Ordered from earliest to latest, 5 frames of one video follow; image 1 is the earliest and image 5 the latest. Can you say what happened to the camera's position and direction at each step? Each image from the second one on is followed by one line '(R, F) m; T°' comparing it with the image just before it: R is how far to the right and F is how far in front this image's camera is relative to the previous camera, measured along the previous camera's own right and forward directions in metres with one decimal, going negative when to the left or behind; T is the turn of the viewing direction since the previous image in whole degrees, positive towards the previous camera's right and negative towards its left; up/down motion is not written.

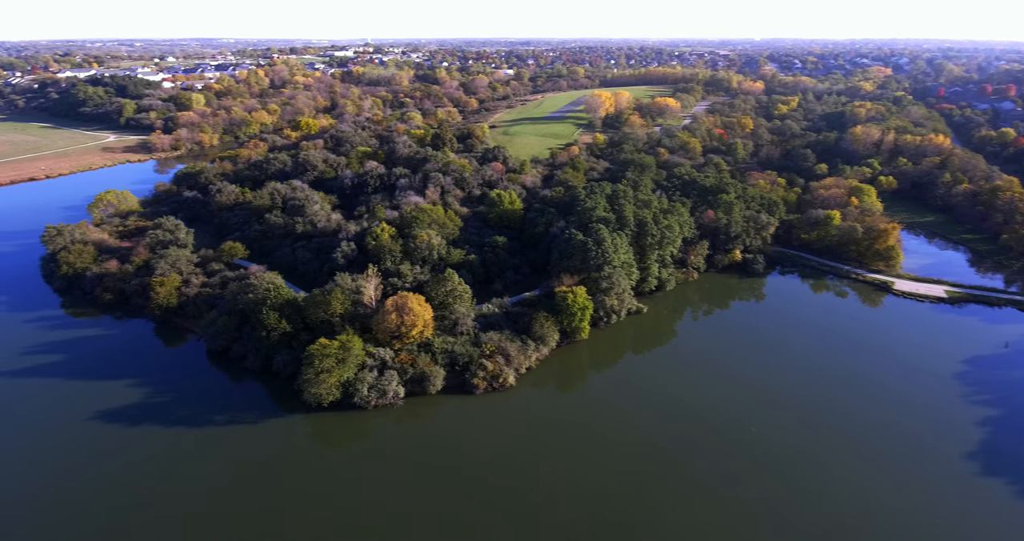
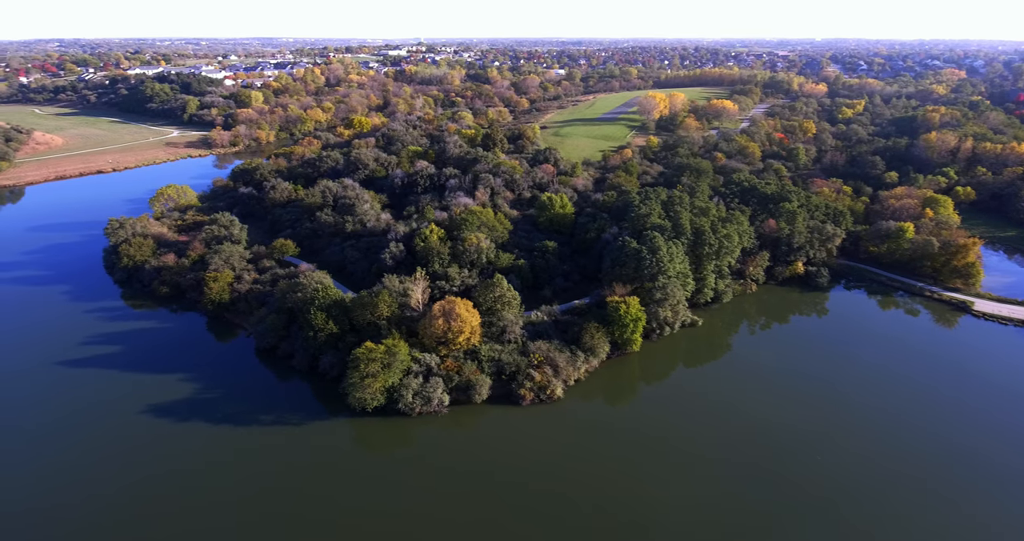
(-0.4, +1.1) m; -4°
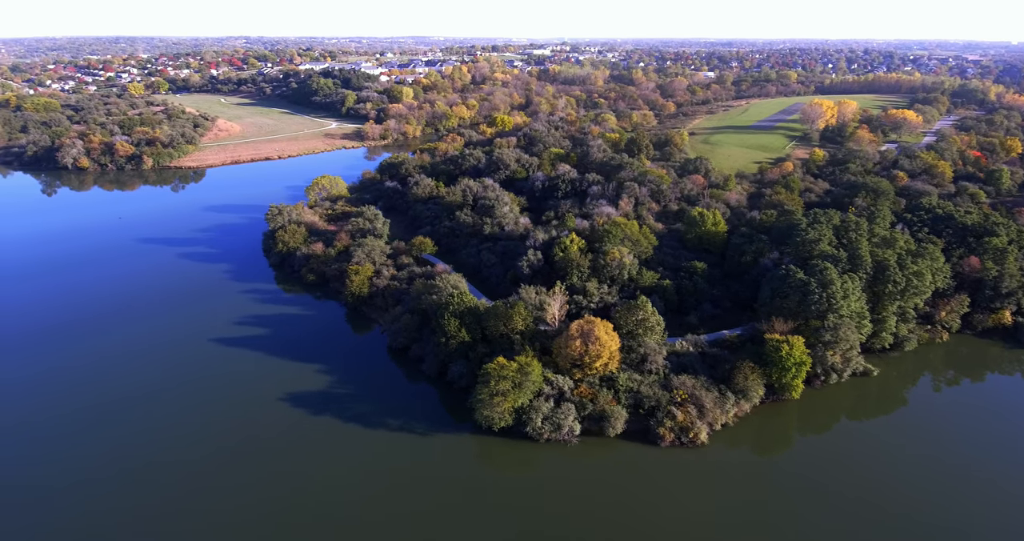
(-1.4, +2.4) m; -12°
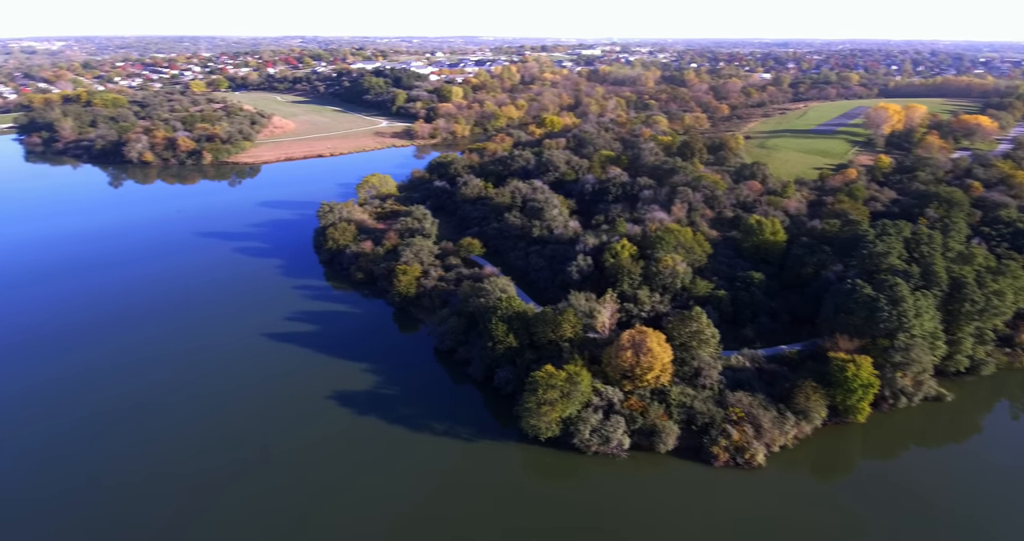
(-0.5, +0.7) m; -4°
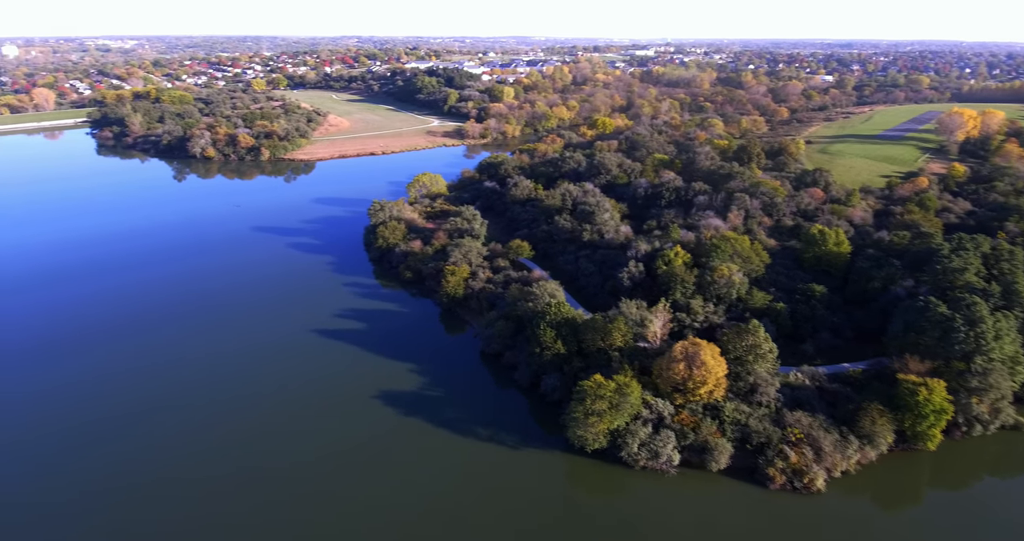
(-0.3, +0.5) m; -4°
